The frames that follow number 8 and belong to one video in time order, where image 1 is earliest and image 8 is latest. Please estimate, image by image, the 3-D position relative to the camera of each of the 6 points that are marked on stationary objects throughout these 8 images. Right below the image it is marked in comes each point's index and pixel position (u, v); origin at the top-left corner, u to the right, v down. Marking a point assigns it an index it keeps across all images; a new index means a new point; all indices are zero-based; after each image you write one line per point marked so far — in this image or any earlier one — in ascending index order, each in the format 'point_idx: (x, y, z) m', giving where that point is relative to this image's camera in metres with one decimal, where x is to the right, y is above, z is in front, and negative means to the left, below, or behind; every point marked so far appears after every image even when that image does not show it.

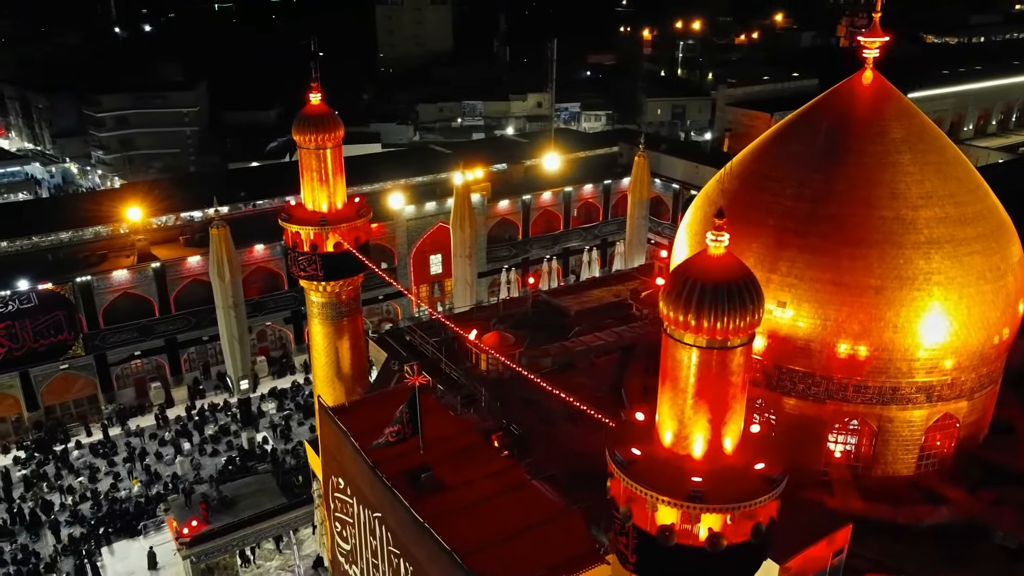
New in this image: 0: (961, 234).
0: (+5.7, +0.7, +10.5) m
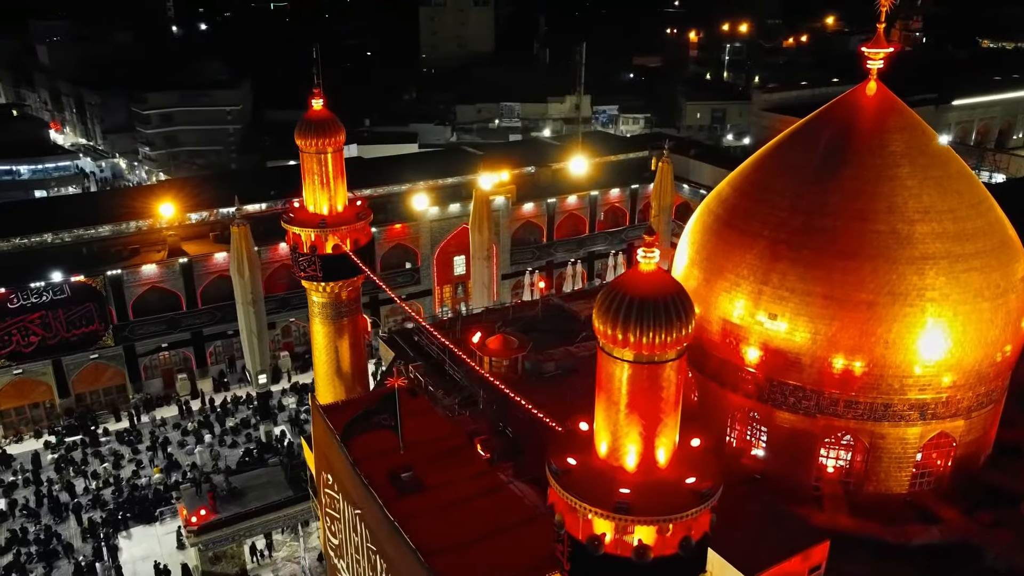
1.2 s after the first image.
0: (+5.6, +0.5, +10.3) m
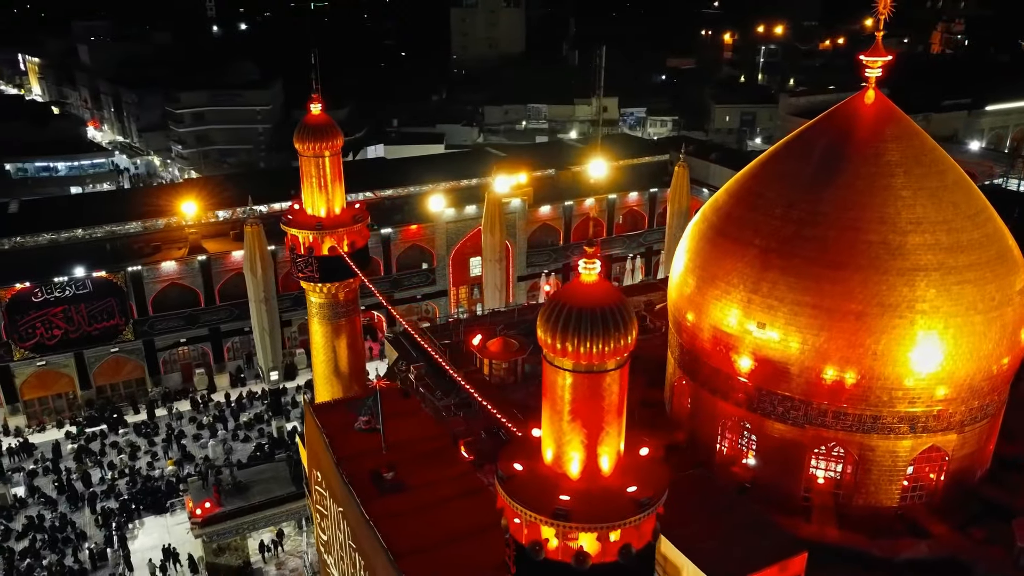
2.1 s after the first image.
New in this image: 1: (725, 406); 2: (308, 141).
0: (+5.4, +0.3, +10.2) m
1: (+3.0, -1.7, +11.7) m
2: (-2.8, +2.0, +11.4) m
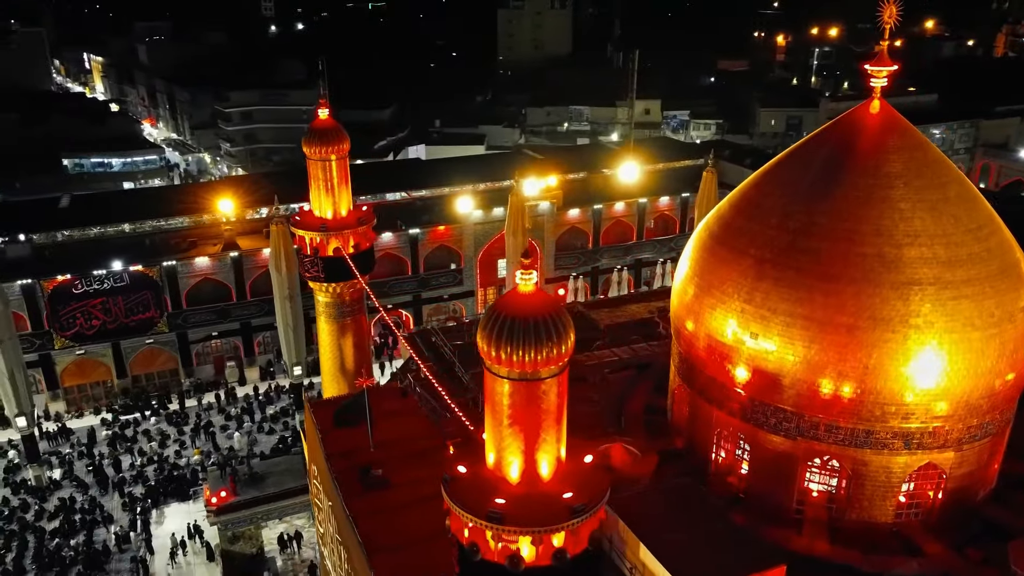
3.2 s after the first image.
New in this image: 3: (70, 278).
0: (+5.3, +0.1, +10.0) m
1: (+2.9, -1.8, +11.7) m
2: (-2.8, +2.0, +11.8) m
3: (-10.6, +0.2, +19.6) m
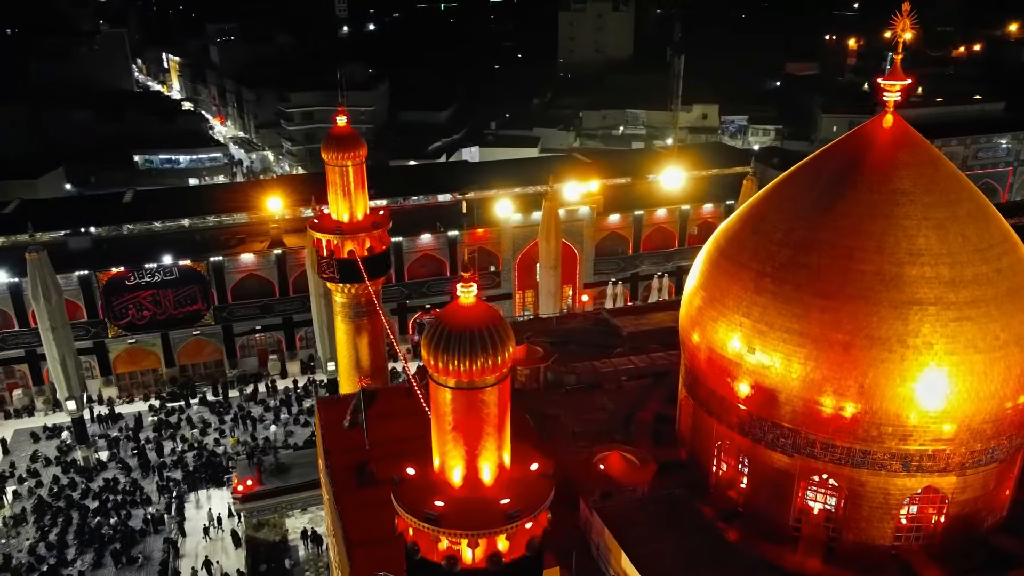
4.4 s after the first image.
0: (+5.2, -0.1, +9.8) m
1: (+2.9, -2.0, +11.6) m
2: (-2.7, +2.0, +12.2) m
3: (-9.8, +0.4, +20.7) m
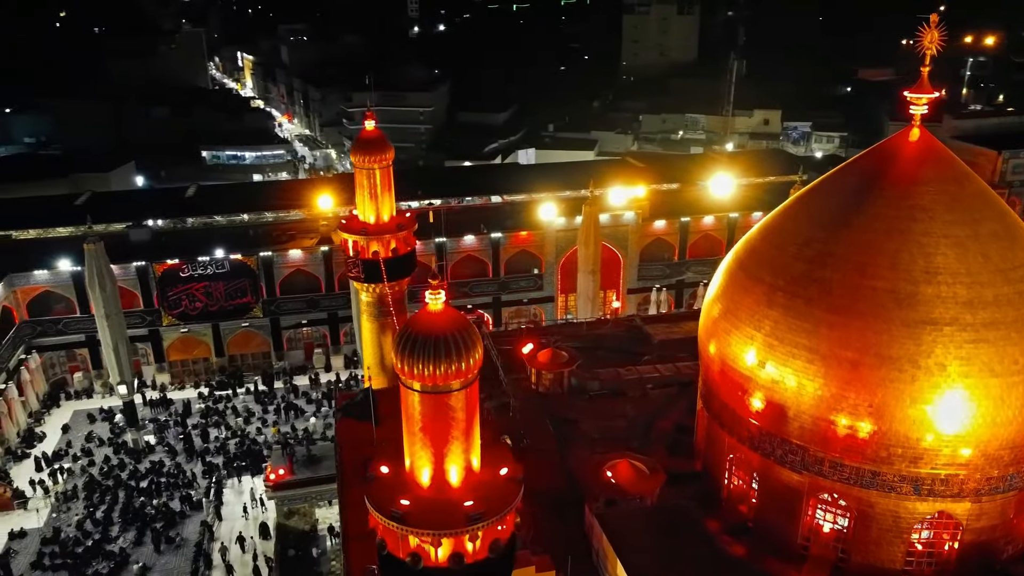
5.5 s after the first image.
0: (+5.3, -0.3, +9.5) m
1: (+3.1, -2.1, +11.5) m
2: (-2.3, +2.0, +12.6) m
3: (-8.8, +0.7, +21.6) m
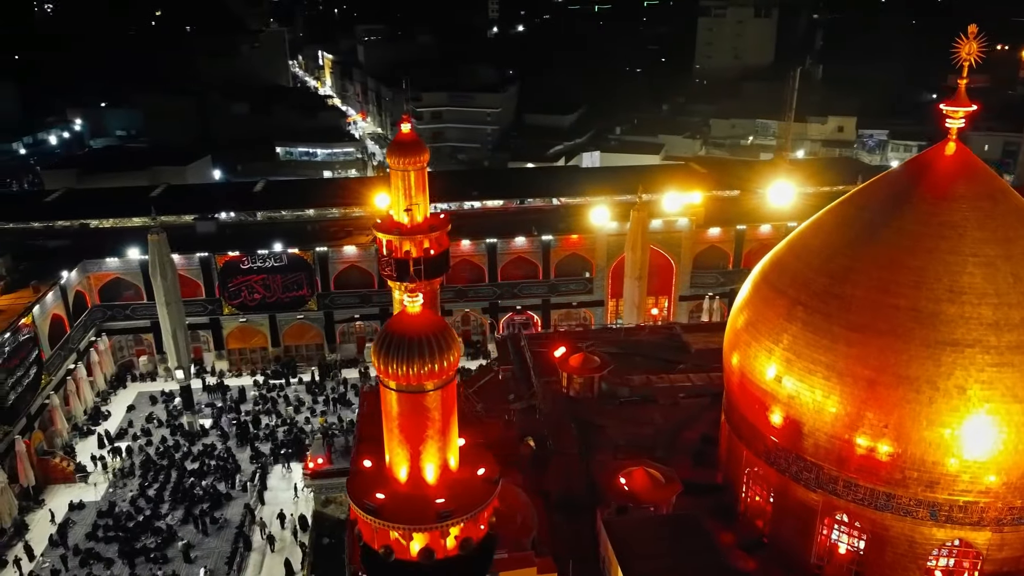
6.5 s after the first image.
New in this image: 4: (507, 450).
0: (+5.4, -0.6, +9.2) m
1: (+3.3, -2.3, +11.4) m
2: (-1.8, +2.1, +12.9) m
3: (-7.5, +0.9, +22.5) m
4: (-0.1, -2.6, +13.1) m
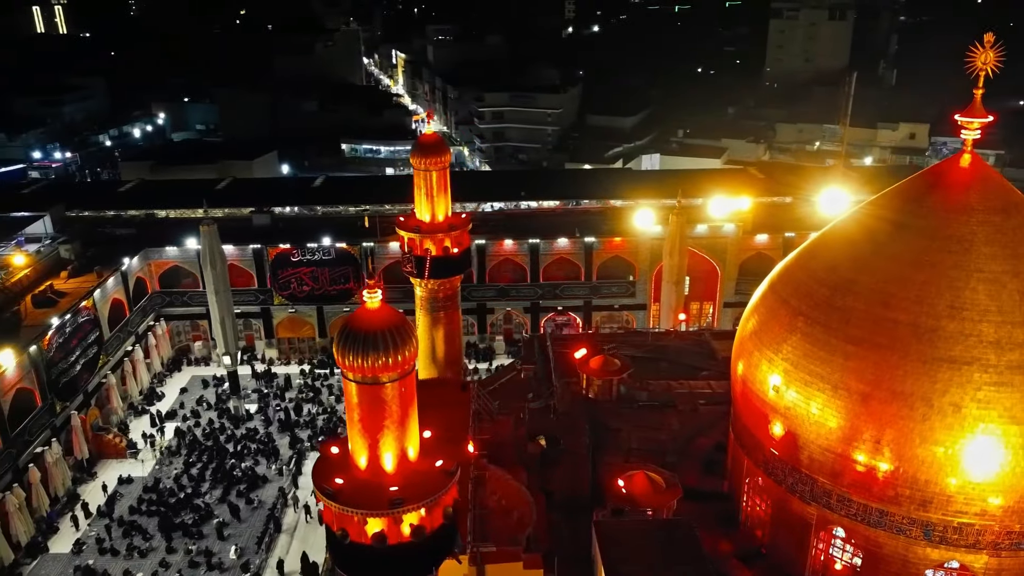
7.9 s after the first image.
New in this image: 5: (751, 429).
0: (+5.2, -0.8, +8.9) m
1: (+3.3, -2.4, +11.3) m
2: (-1.5, +2.1, +13.3) m
3: (-6.3, +1.2, +23.3) m
4: (+0.1, -2.6, +13.3) m
5: (+3.3, -1.9, +11.2) m
